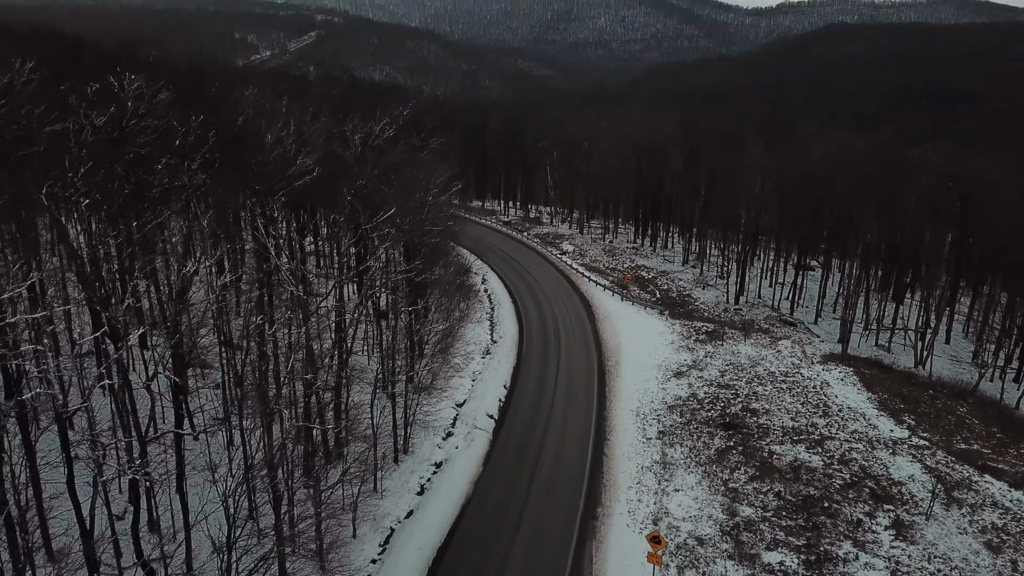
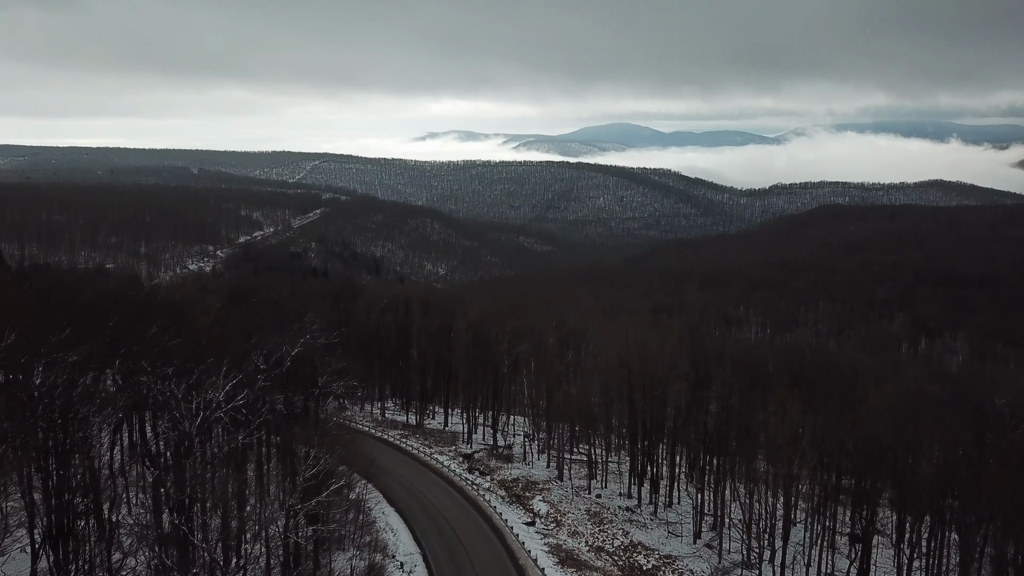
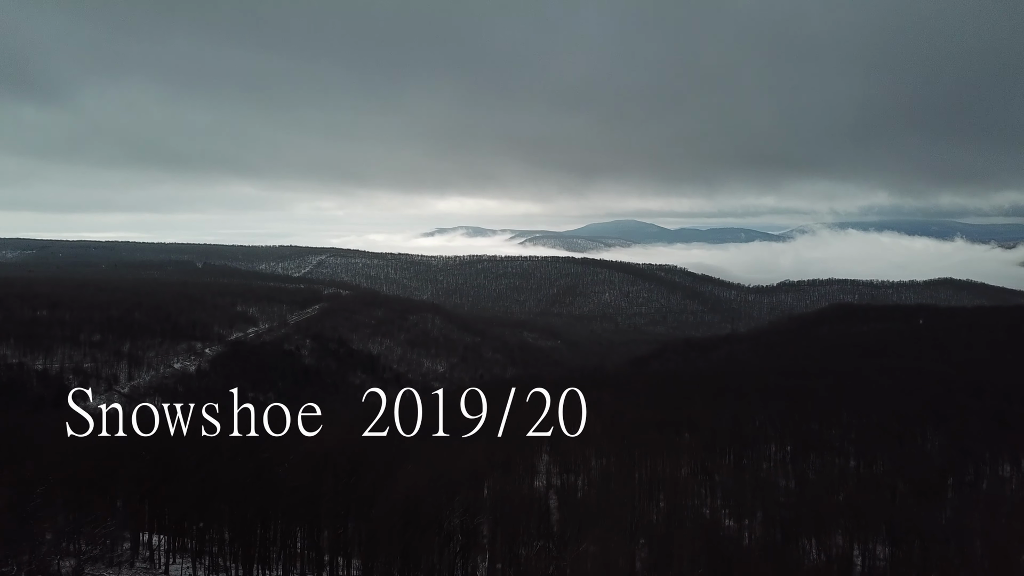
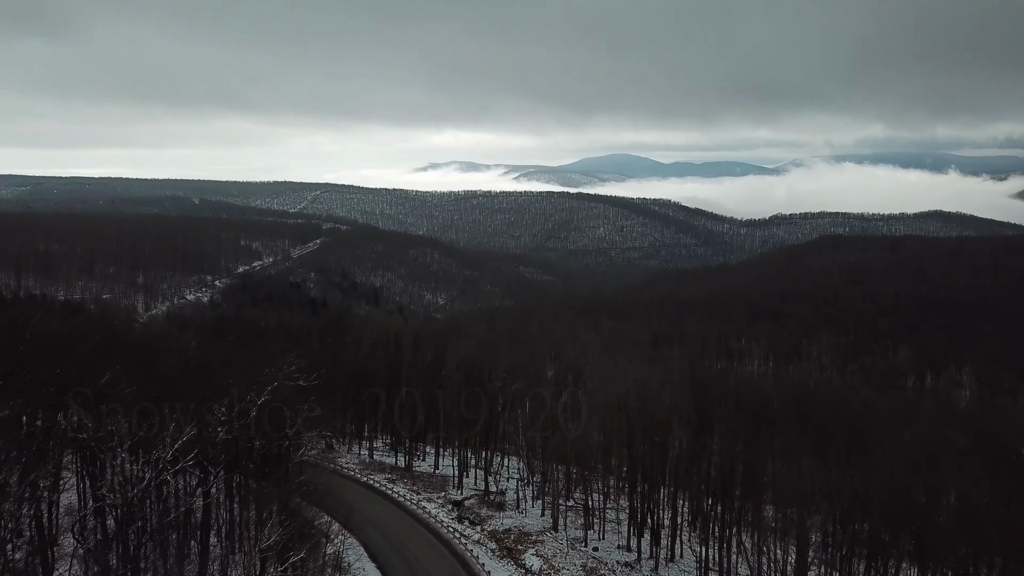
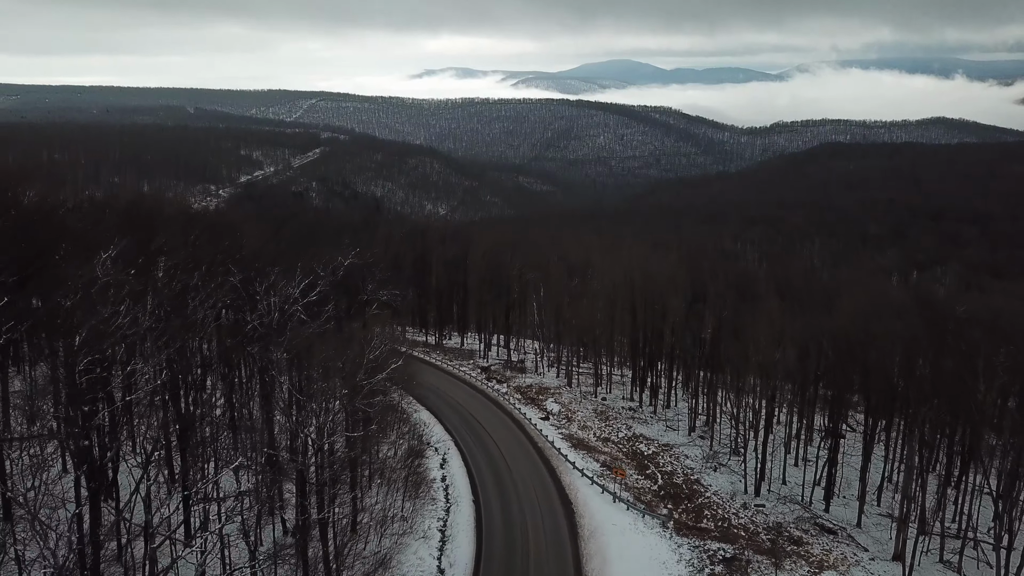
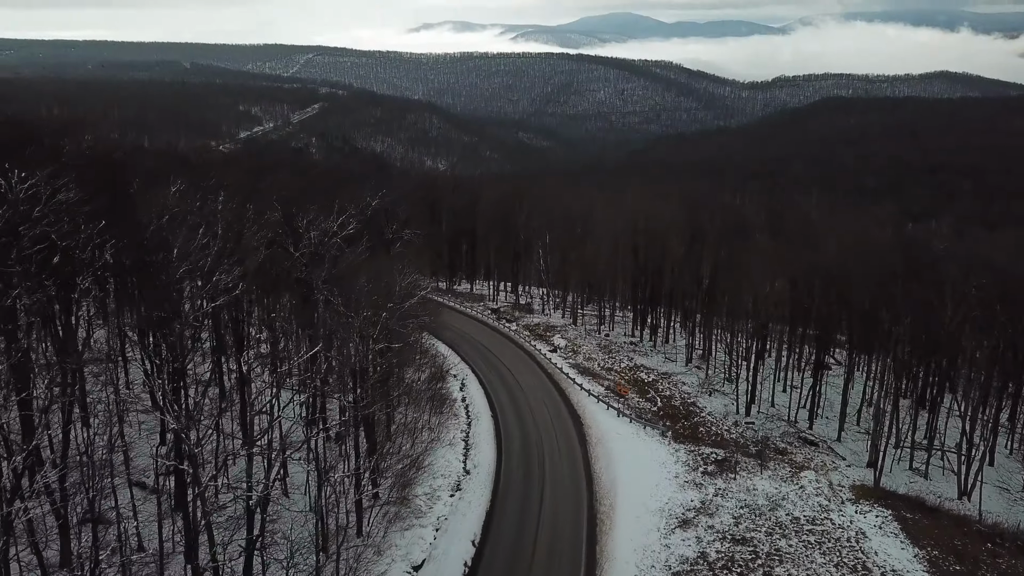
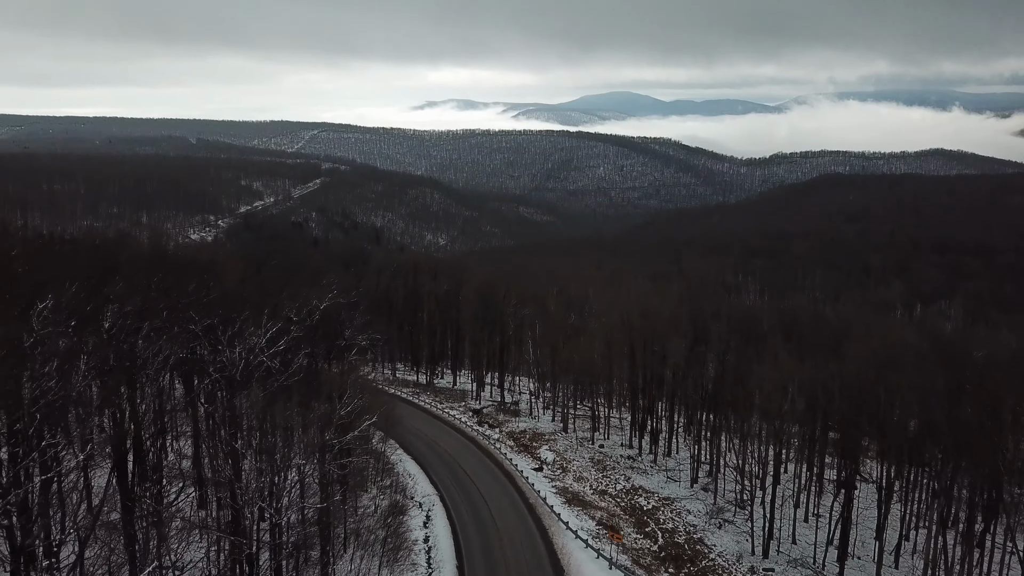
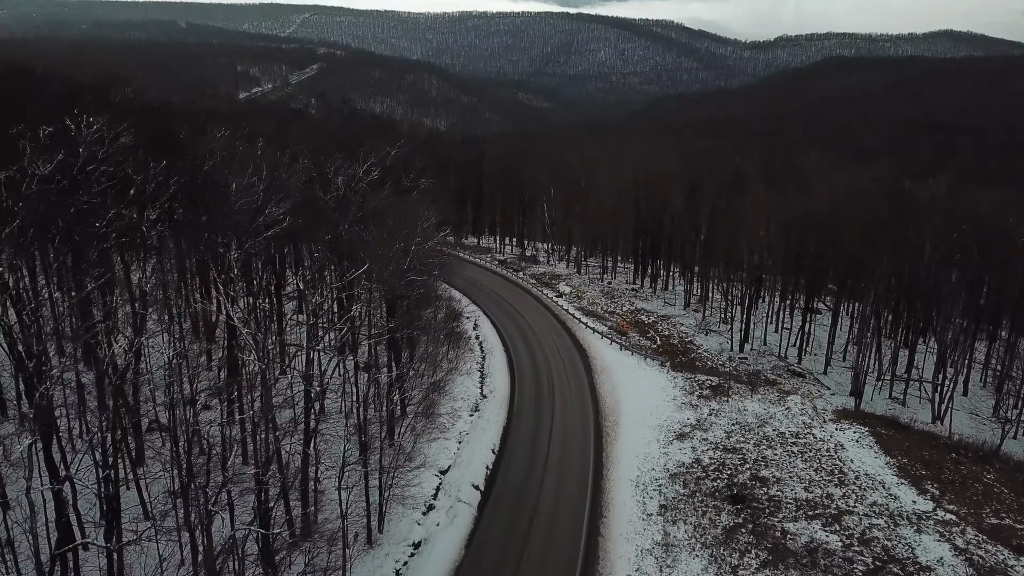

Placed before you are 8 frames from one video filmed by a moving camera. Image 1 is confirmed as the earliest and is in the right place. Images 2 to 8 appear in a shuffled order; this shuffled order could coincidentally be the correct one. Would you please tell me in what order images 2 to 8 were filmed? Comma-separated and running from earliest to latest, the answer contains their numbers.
8, 6, 5, 7, 2, 4, 3
